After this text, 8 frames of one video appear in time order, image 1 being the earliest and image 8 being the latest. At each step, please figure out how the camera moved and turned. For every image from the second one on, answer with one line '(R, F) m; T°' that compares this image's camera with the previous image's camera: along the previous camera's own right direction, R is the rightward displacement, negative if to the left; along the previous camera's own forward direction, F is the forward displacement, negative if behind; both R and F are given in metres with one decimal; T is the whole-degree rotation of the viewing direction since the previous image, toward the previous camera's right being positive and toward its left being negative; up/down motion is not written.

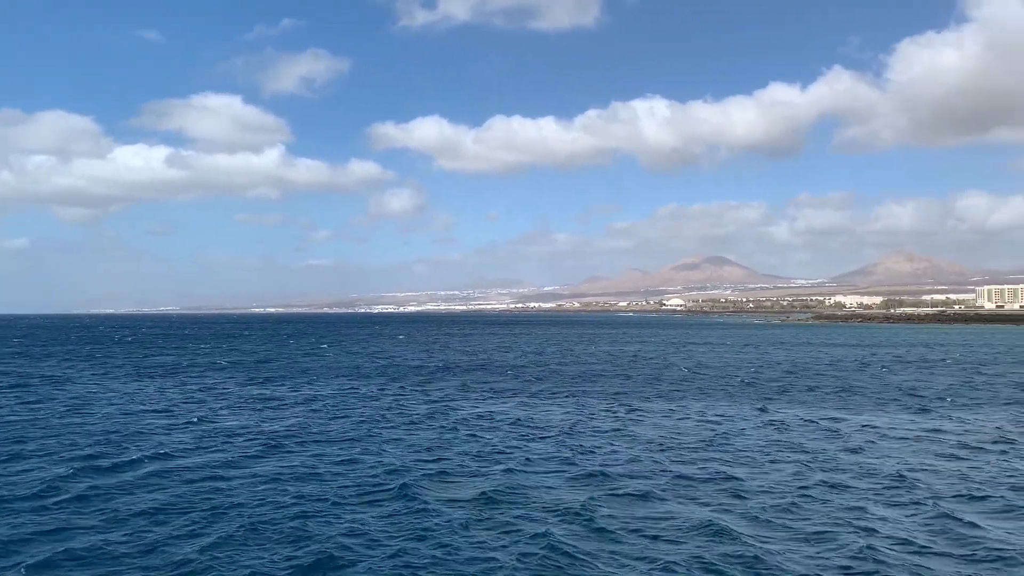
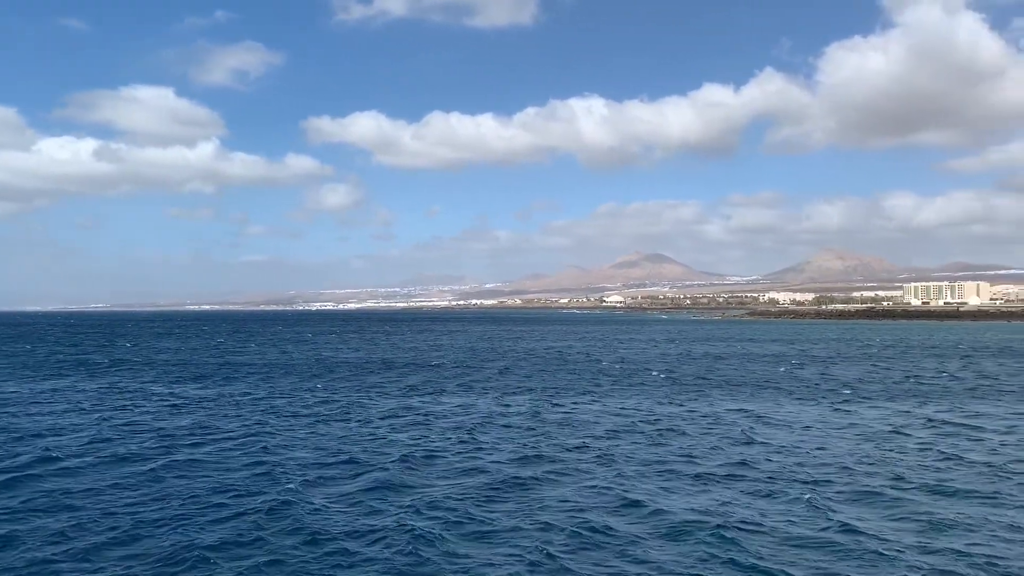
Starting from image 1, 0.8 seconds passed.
(+0.9, -0.1) m; +4°
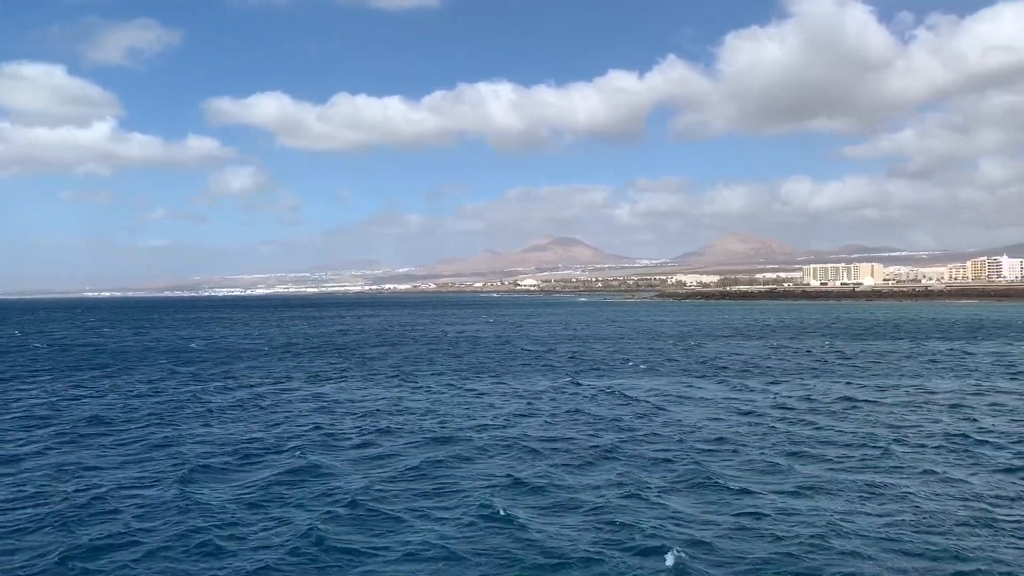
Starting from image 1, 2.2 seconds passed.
(+0.6, -0.2) m; +6°
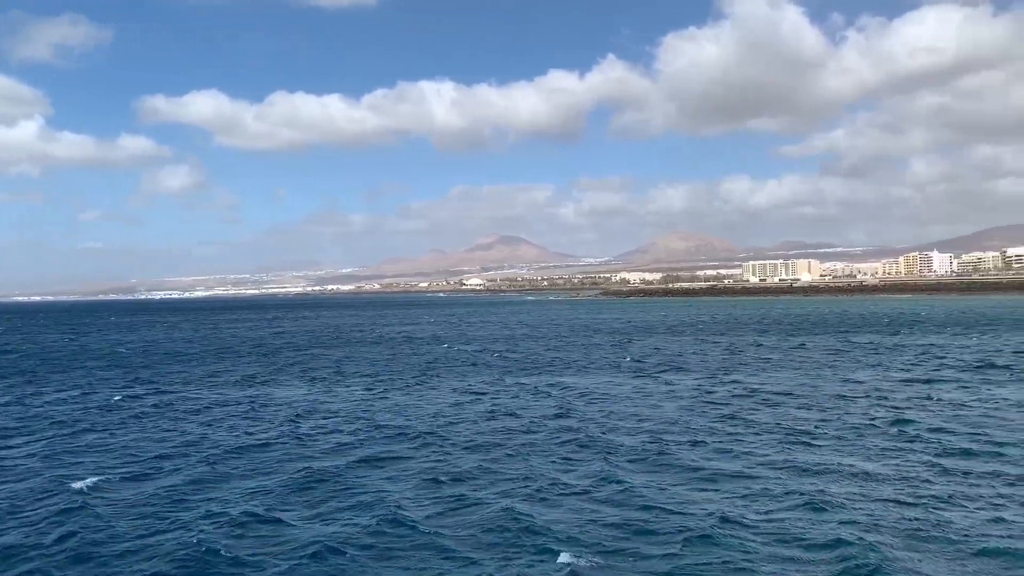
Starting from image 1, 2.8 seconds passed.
(+0.6, +0.1) m; +3°
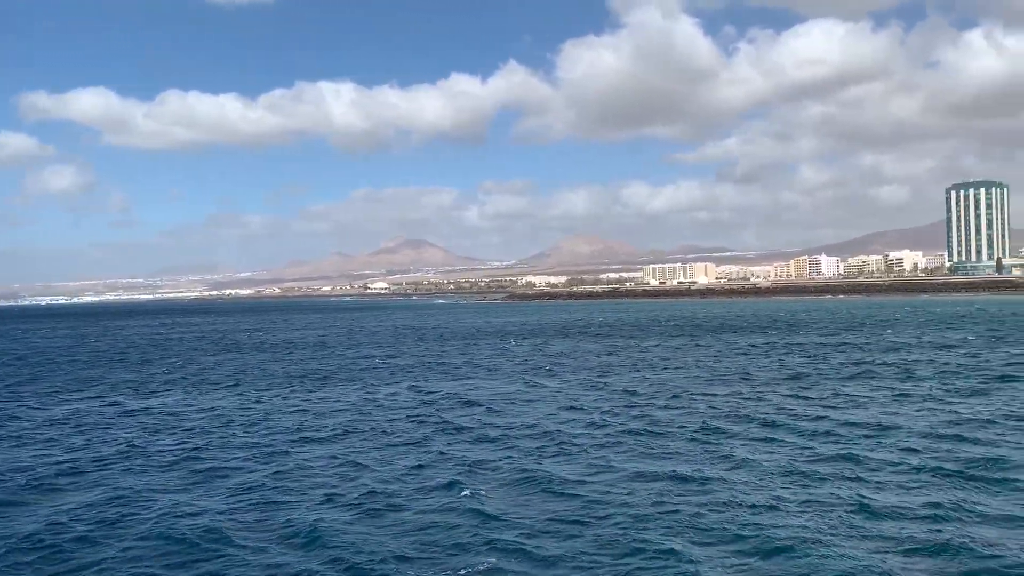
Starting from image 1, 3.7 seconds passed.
(+0.9, -0.1) m; +6°
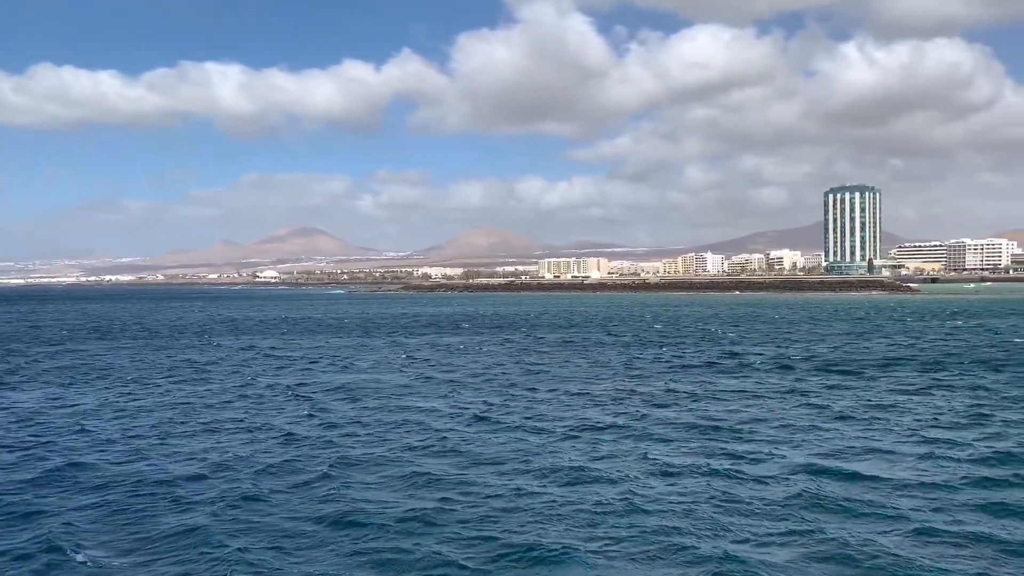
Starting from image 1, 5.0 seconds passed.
(-1.2, -0.1) m; +7°
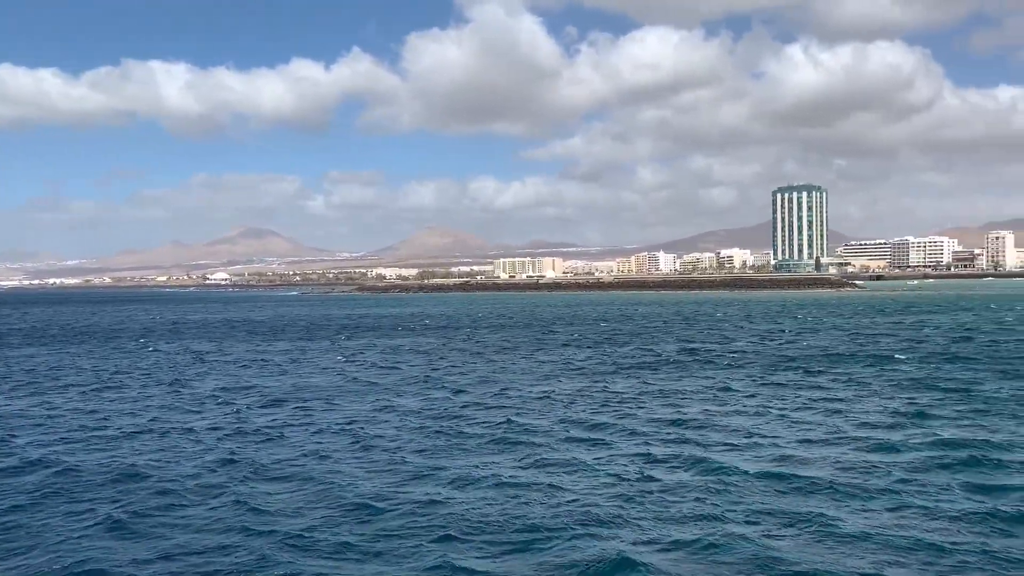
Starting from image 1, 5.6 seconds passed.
(+0.5, -0.1) m; +3°
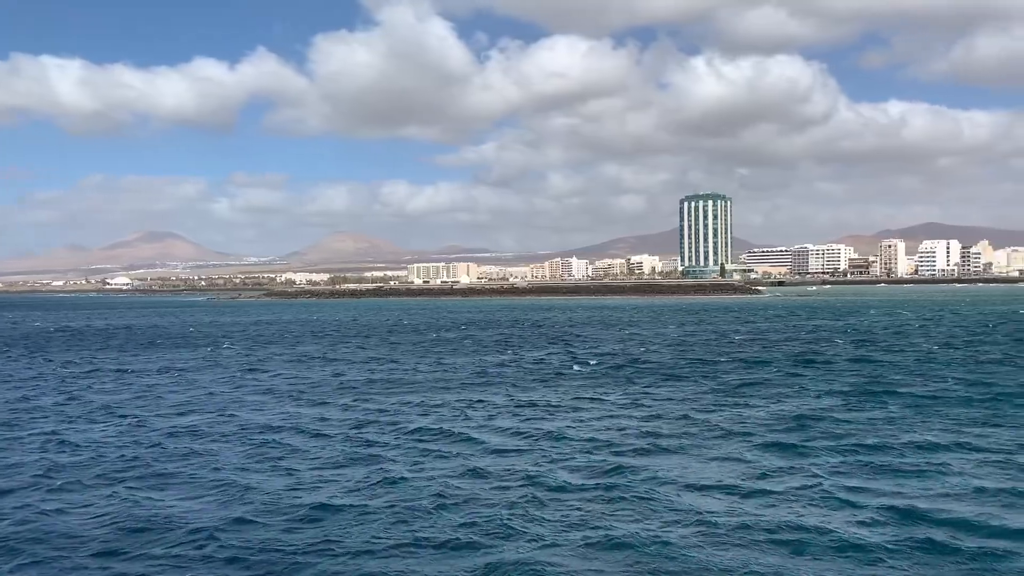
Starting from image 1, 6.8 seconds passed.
(+0.7, +0.1) m; +5°
